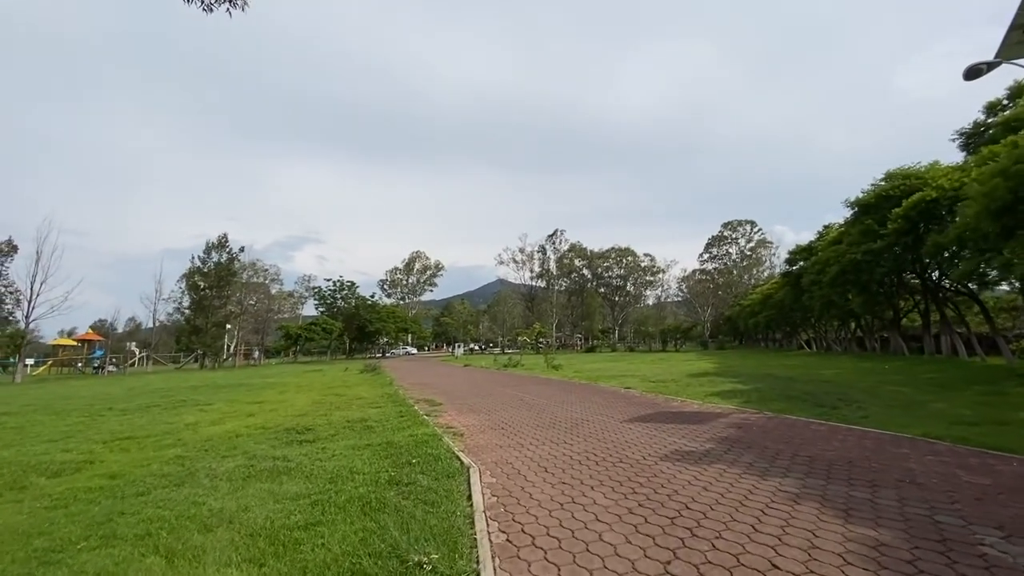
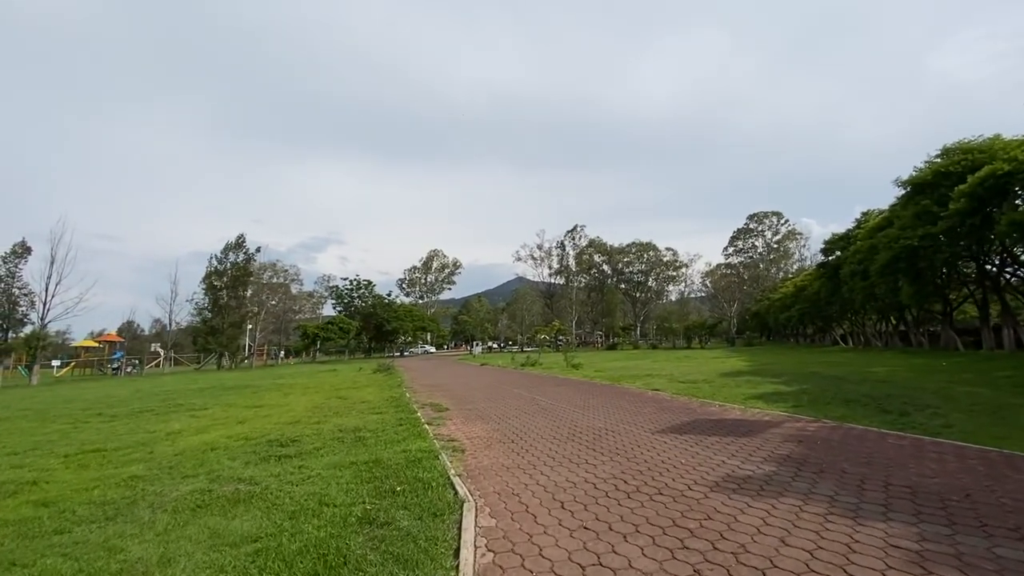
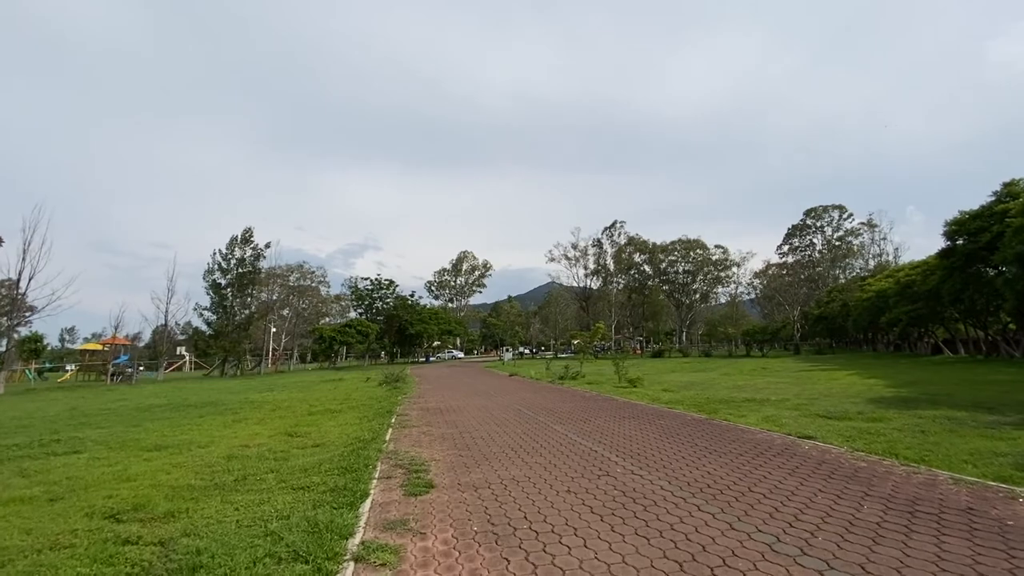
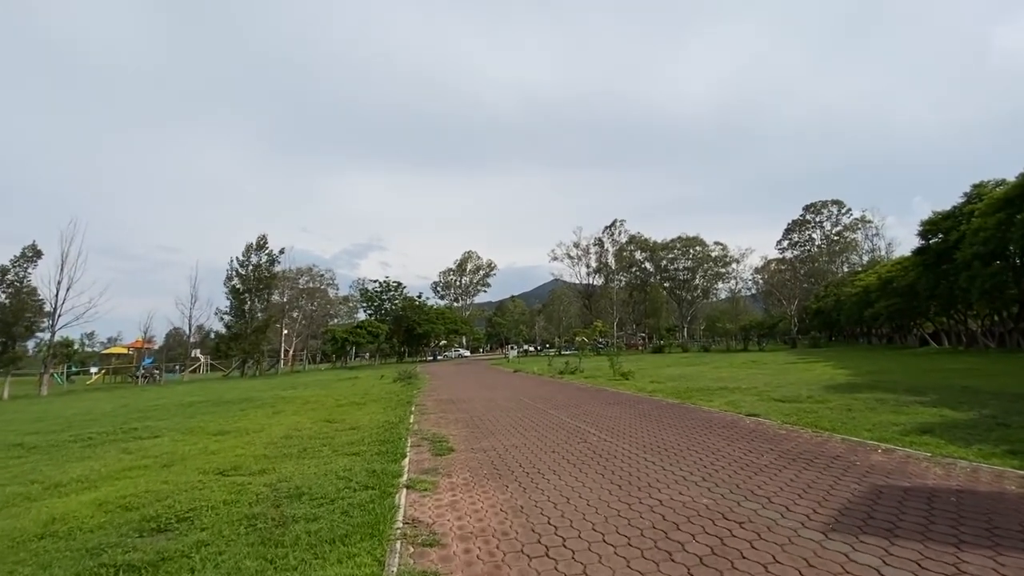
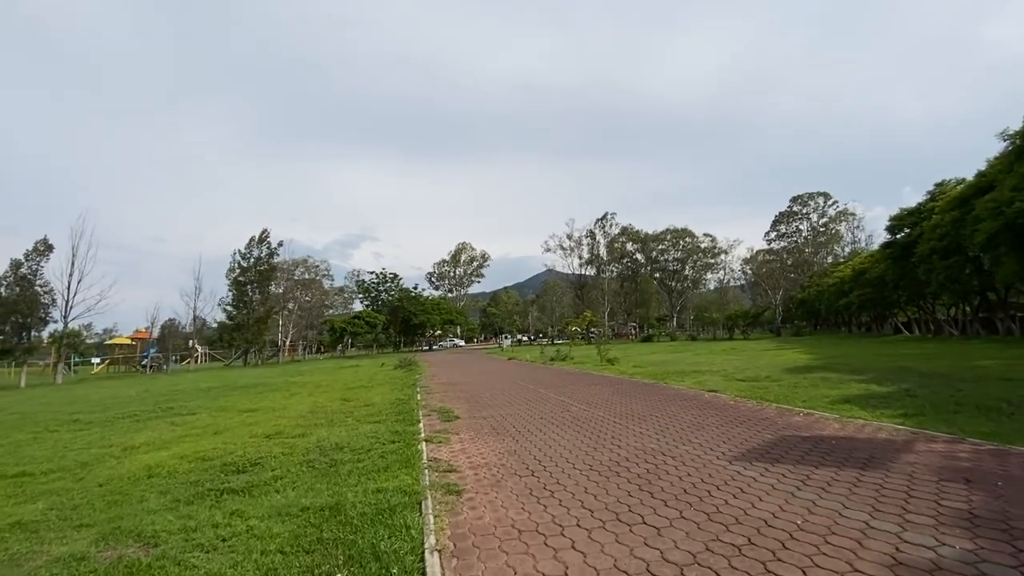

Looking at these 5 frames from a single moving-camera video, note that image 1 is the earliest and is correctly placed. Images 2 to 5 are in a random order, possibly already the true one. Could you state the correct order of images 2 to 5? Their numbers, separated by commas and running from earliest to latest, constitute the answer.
2, 5, 4, 3
